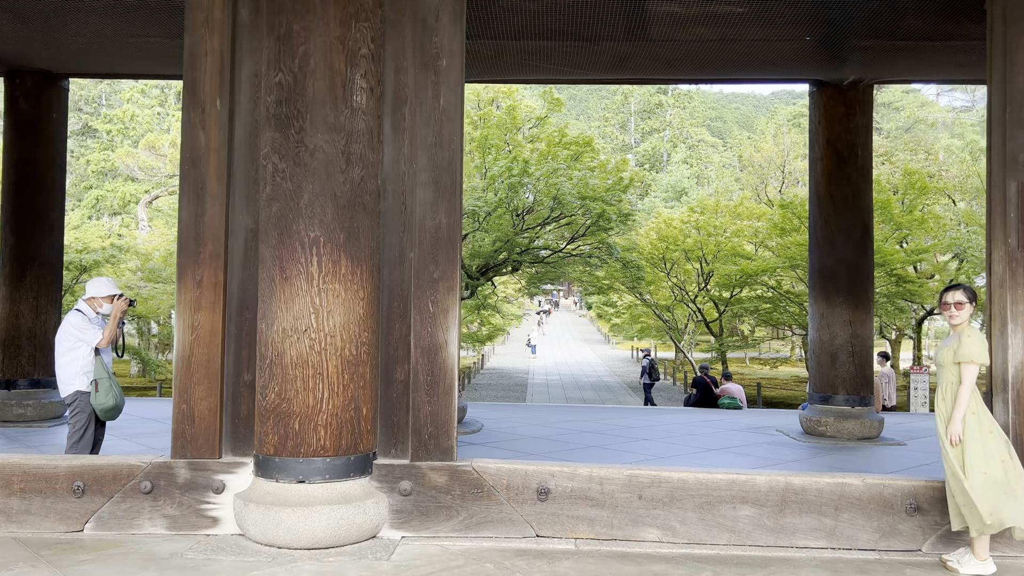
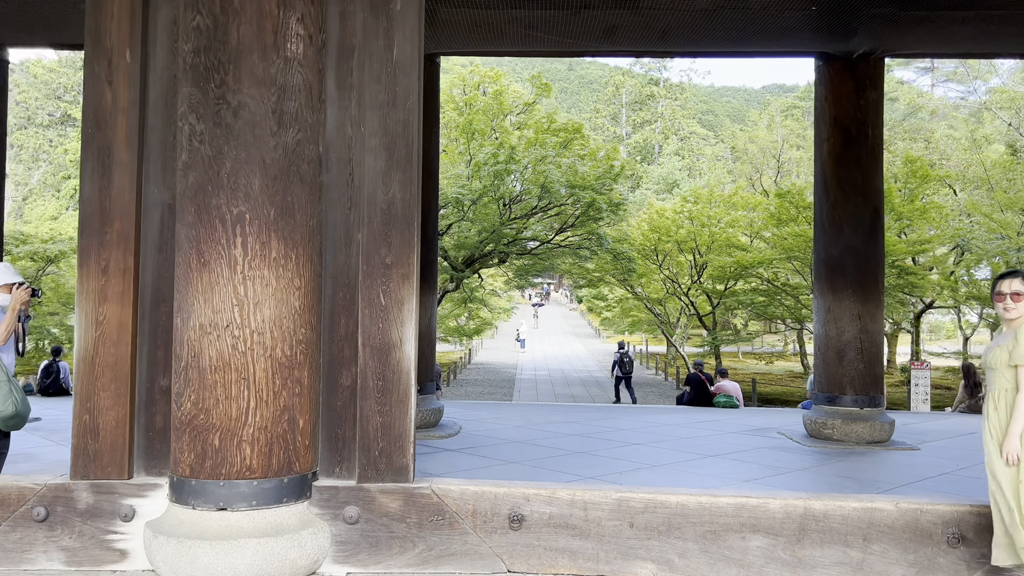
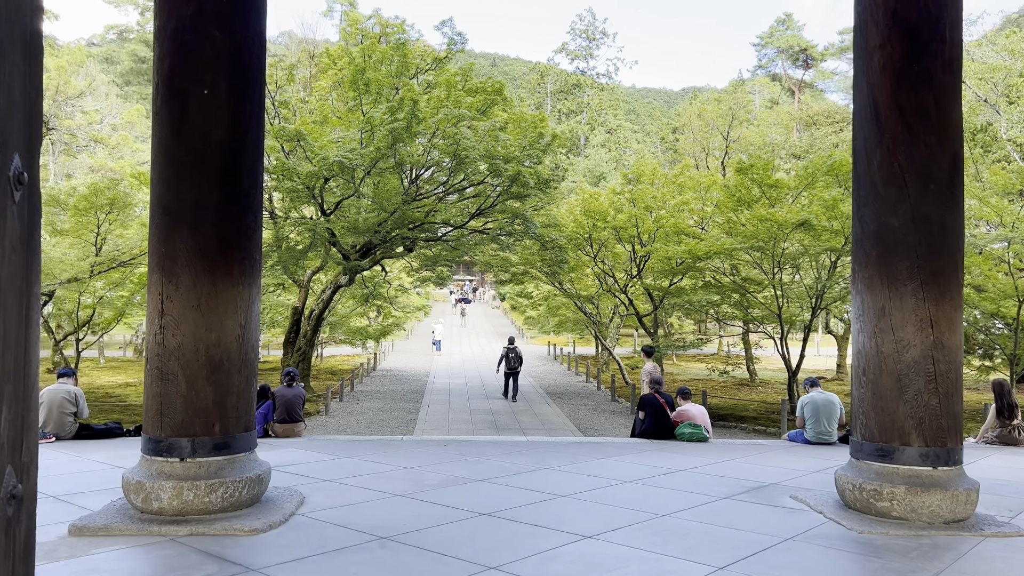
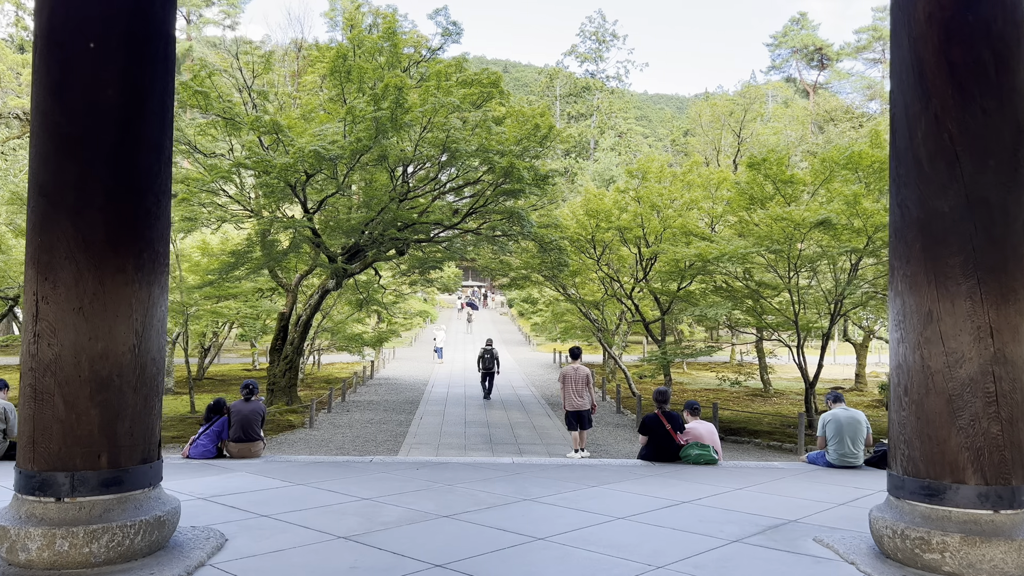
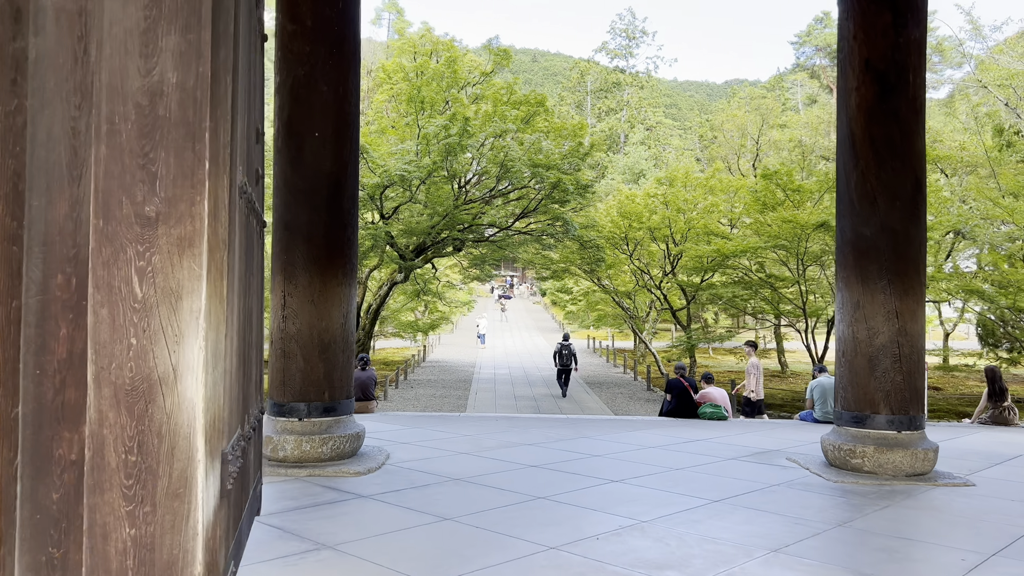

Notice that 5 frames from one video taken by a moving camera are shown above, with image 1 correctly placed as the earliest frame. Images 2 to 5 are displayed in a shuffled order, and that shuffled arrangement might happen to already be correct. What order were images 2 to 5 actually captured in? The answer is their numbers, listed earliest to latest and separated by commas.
2, 5, 3, 4
